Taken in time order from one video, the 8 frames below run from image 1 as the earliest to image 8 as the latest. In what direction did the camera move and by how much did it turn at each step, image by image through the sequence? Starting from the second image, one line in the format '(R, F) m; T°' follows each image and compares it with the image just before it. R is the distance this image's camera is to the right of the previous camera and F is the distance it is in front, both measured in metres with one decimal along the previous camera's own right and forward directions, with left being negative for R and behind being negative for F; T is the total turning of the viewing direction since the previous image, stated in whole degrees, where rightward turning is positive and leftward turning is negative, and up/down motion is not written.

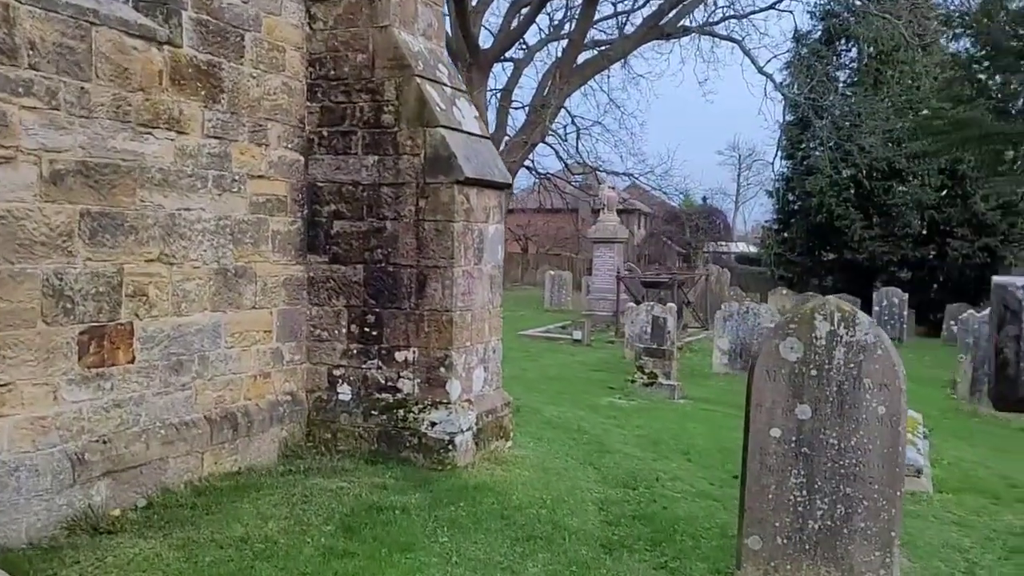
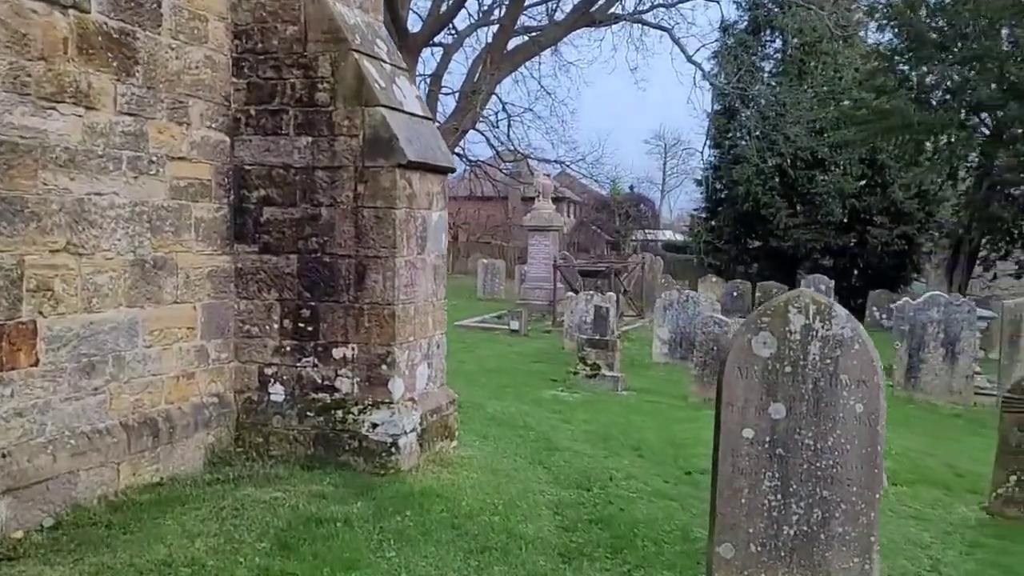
(-0.1, +0.4) m; +5°
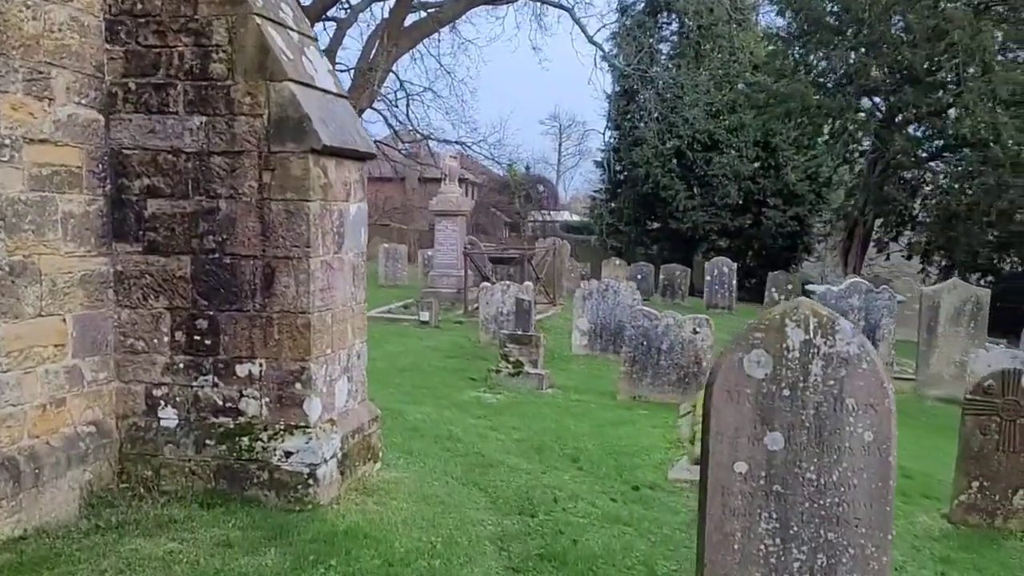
(-0.2, +0.7) m; +7°
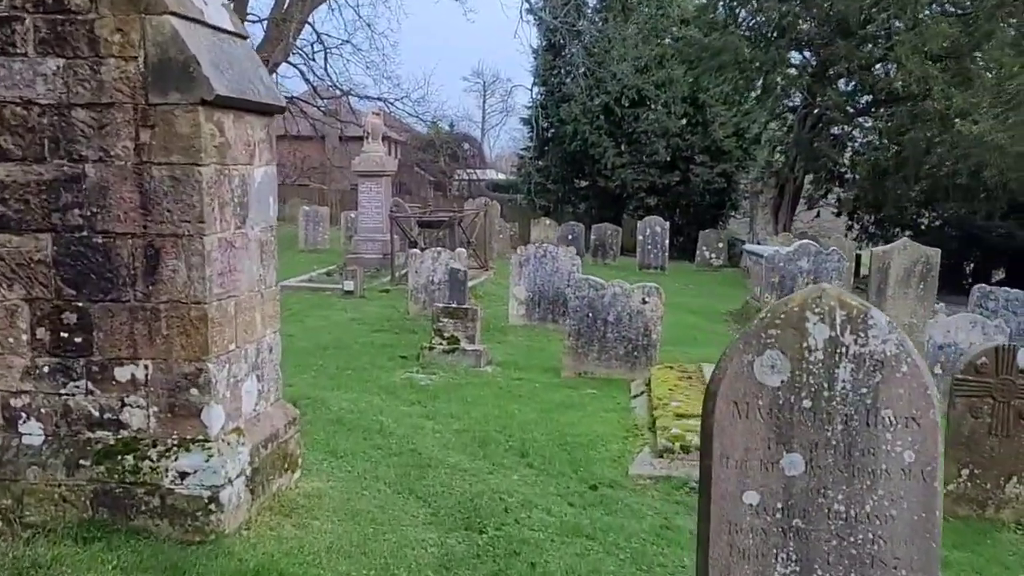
(-0.1, +0.8) m; +5°
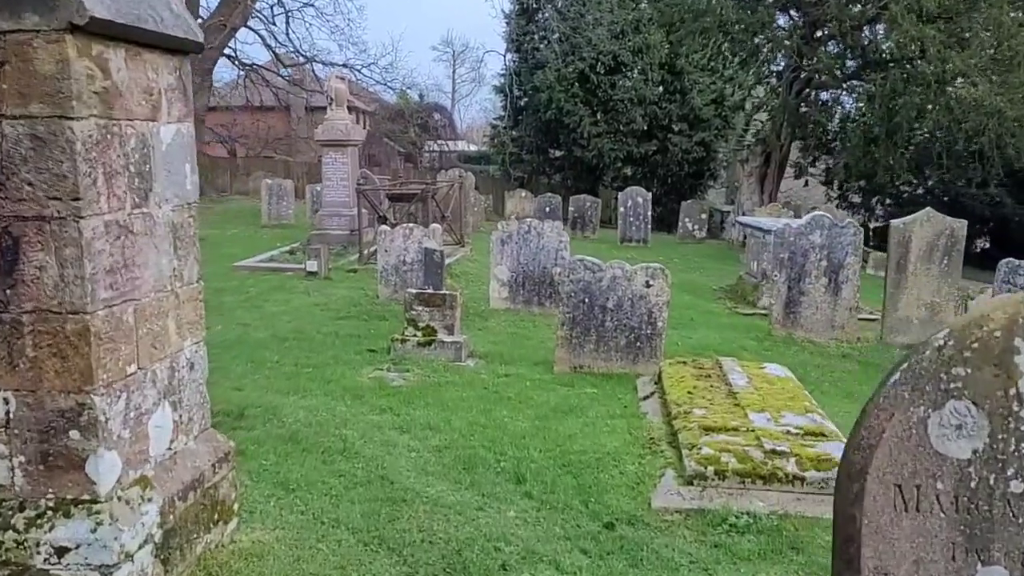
(-0.1, +1.1) m; +2°
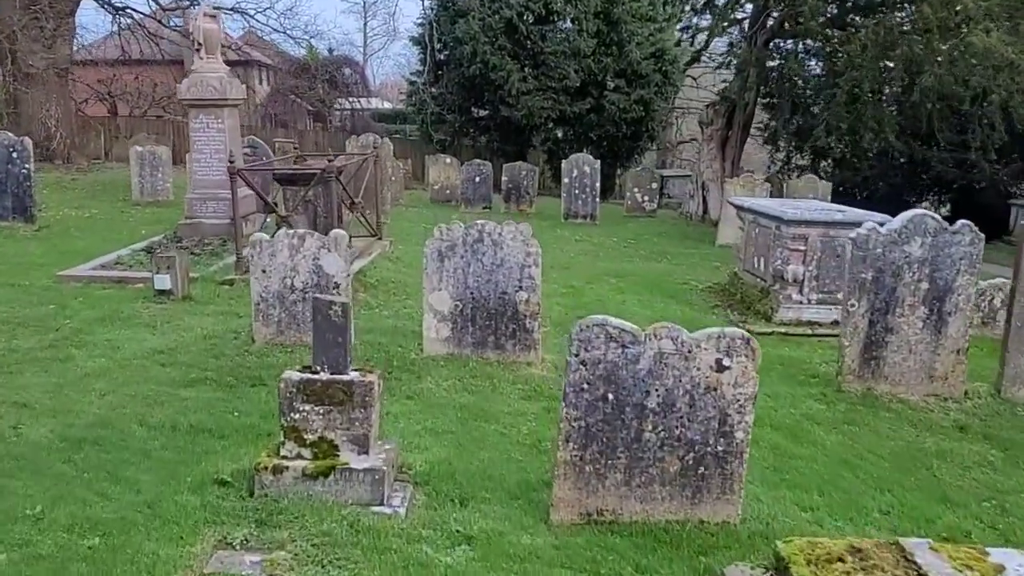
(-0.2, +3.4) m; +5°
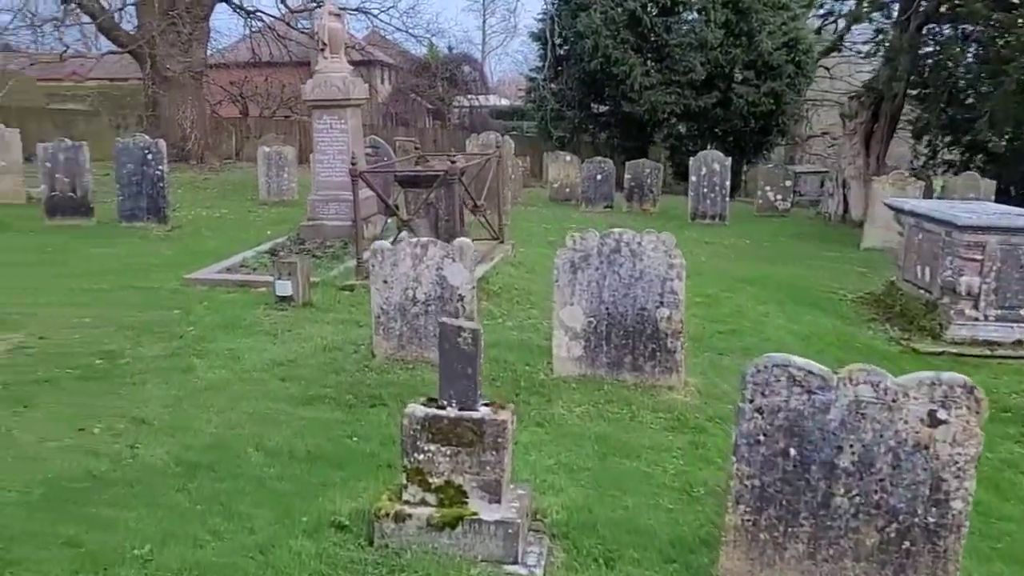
(-0.2, +0.6) m; -8°
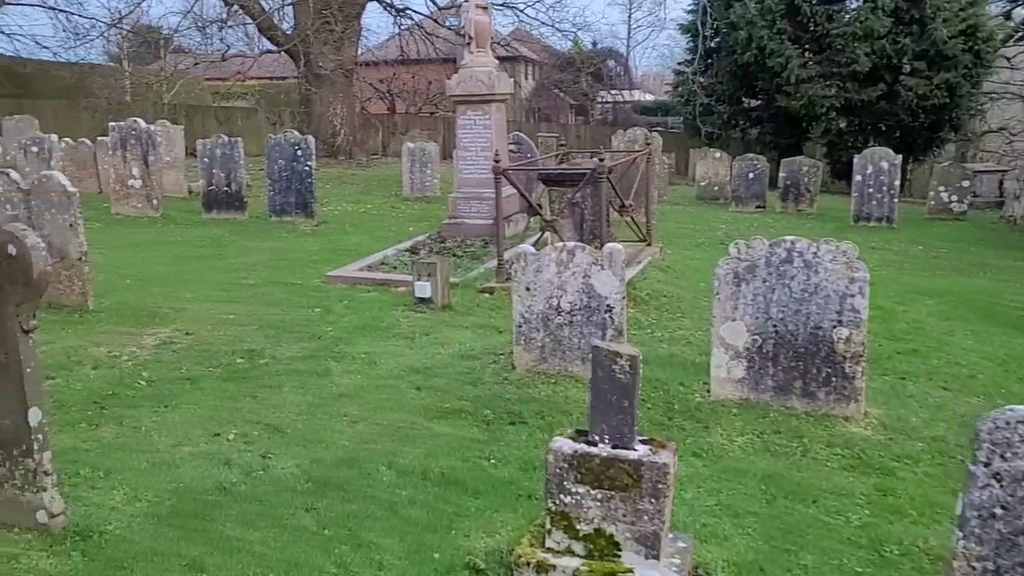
(-0.1, +0.5) m; -9°
